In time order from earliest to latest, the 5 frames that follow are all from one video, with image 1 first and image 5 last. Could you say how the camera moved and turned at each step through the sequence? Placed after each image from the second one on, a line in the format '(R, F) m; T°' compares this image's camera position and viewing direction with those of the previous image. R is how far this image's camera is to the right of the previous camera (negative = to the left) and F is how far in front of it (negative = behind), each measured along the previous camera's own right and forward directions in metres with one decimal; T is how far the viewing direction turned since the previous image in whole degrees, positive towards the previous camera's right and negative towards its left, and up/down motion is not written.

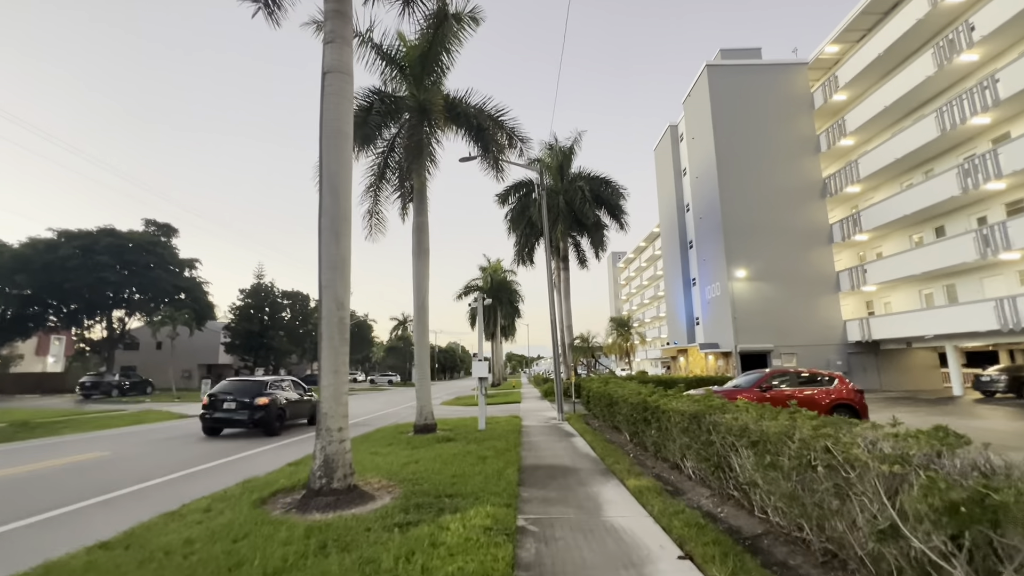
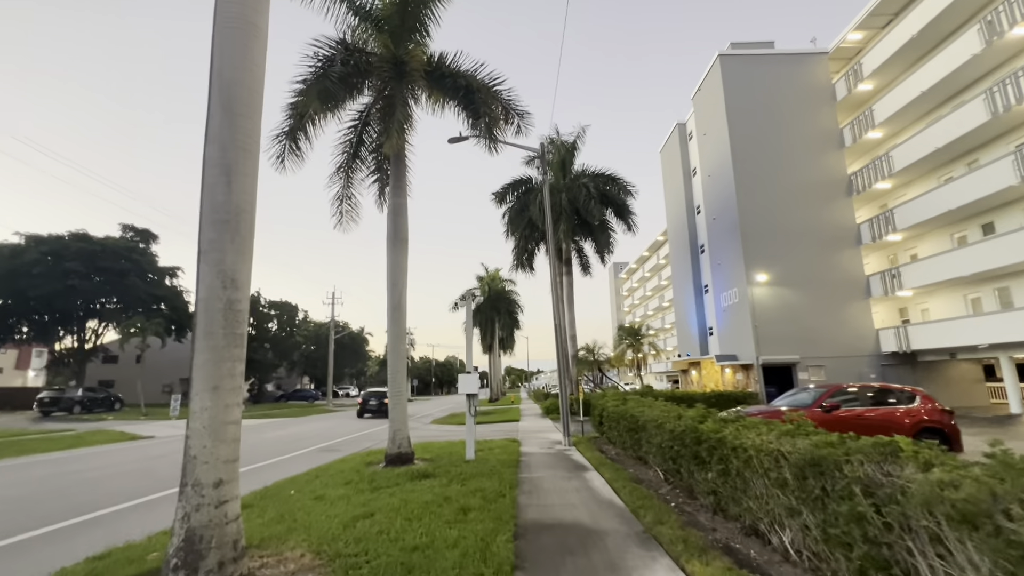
(+0.1, +2.2) m; 0°
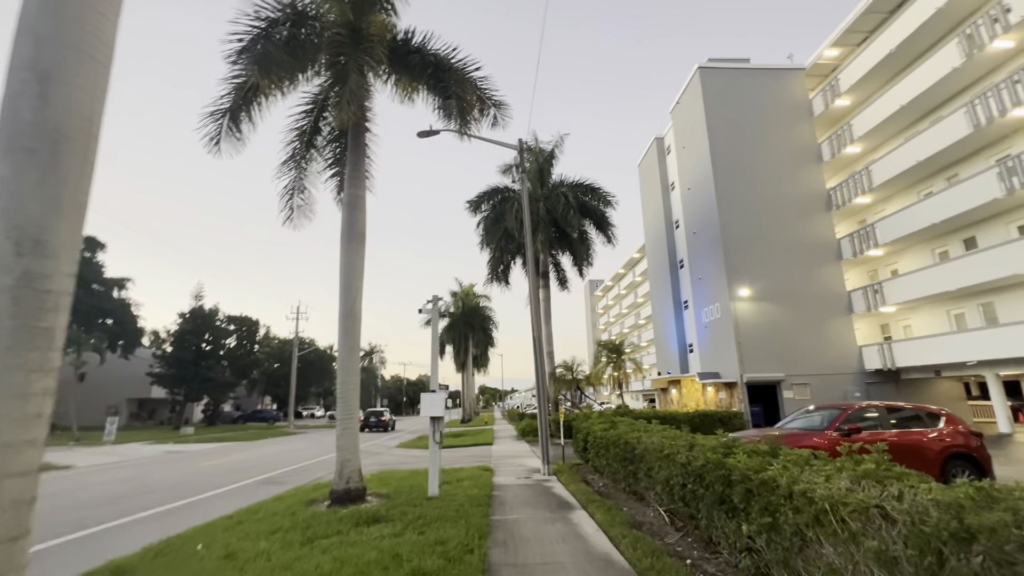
(0.0, +1.3) m; +3°
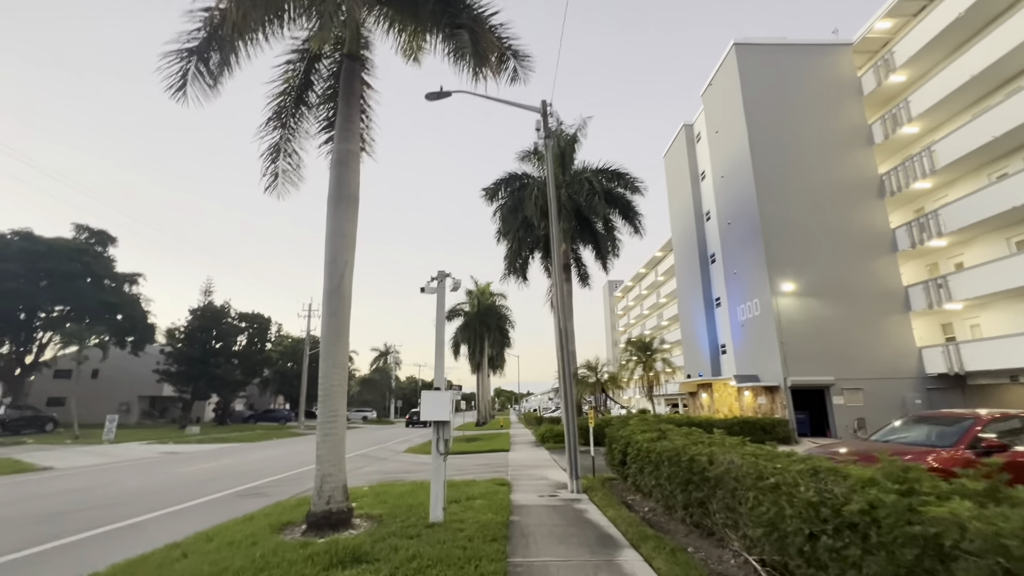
(-0.1, +1.7) m; -2°
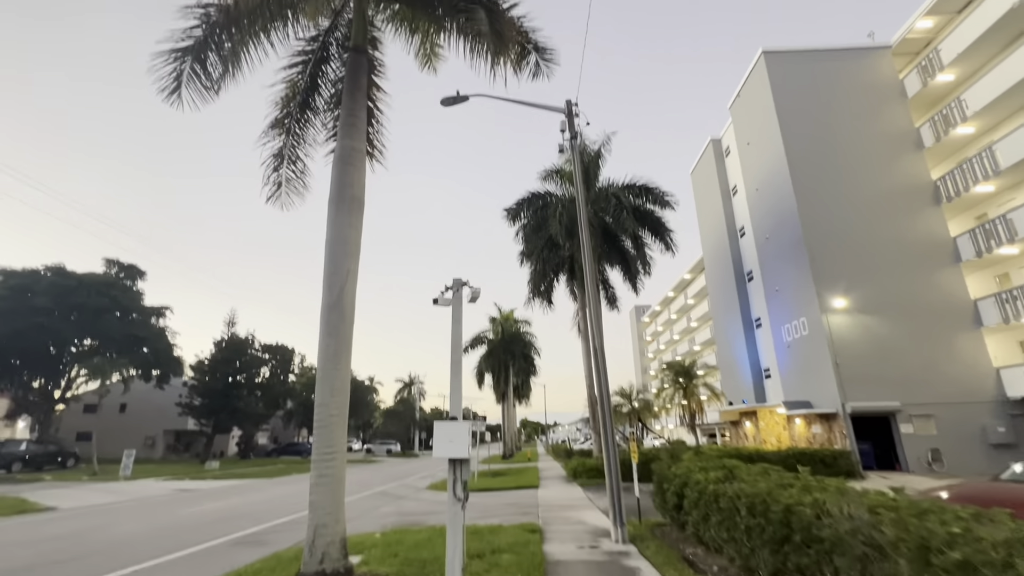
(-0.1, +1.1) m; -3°
